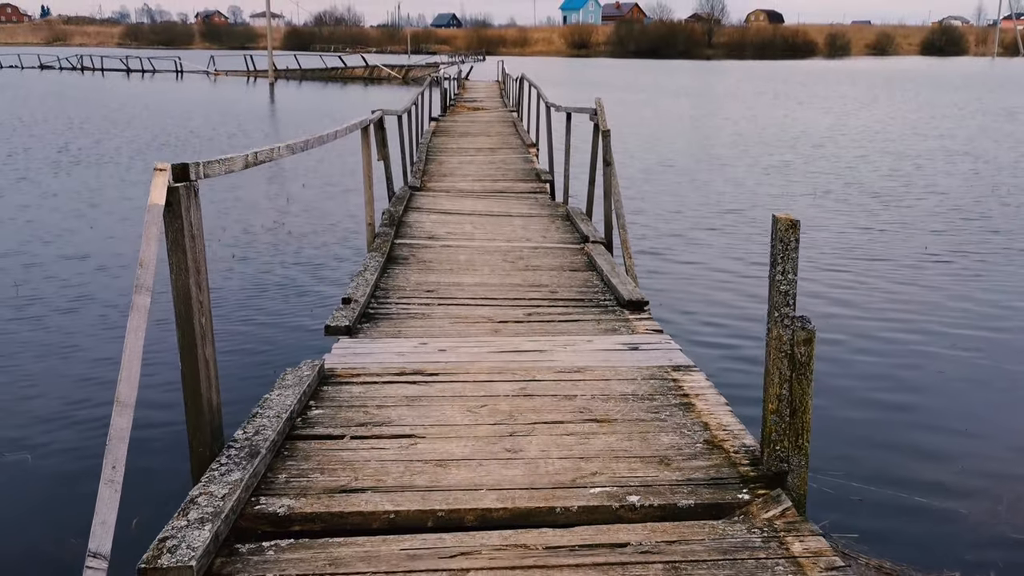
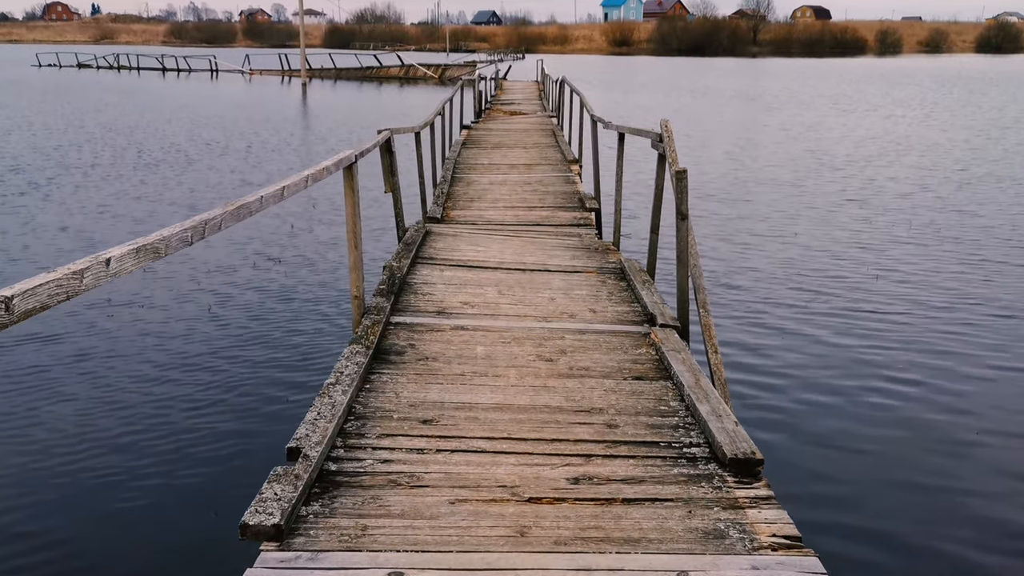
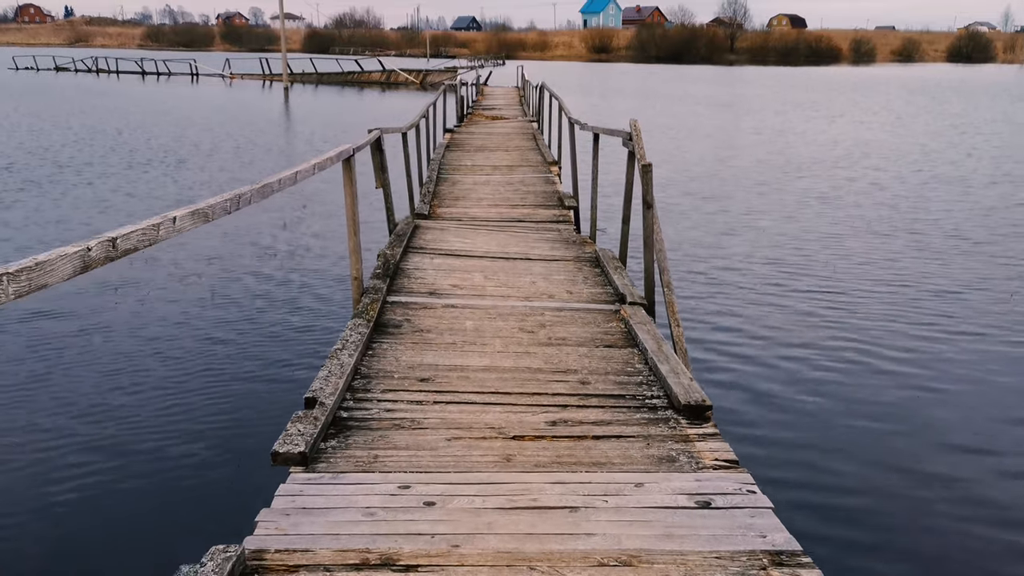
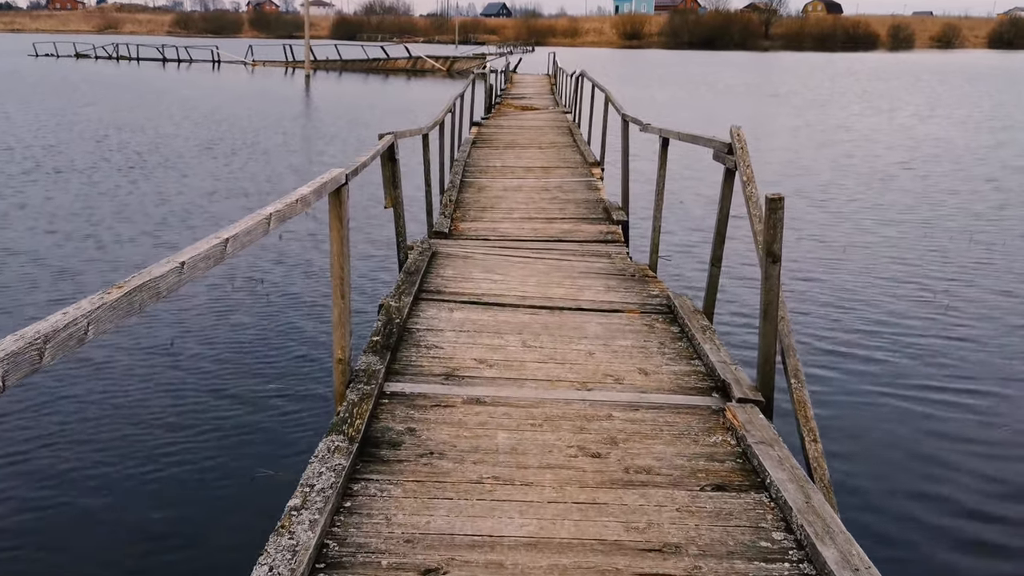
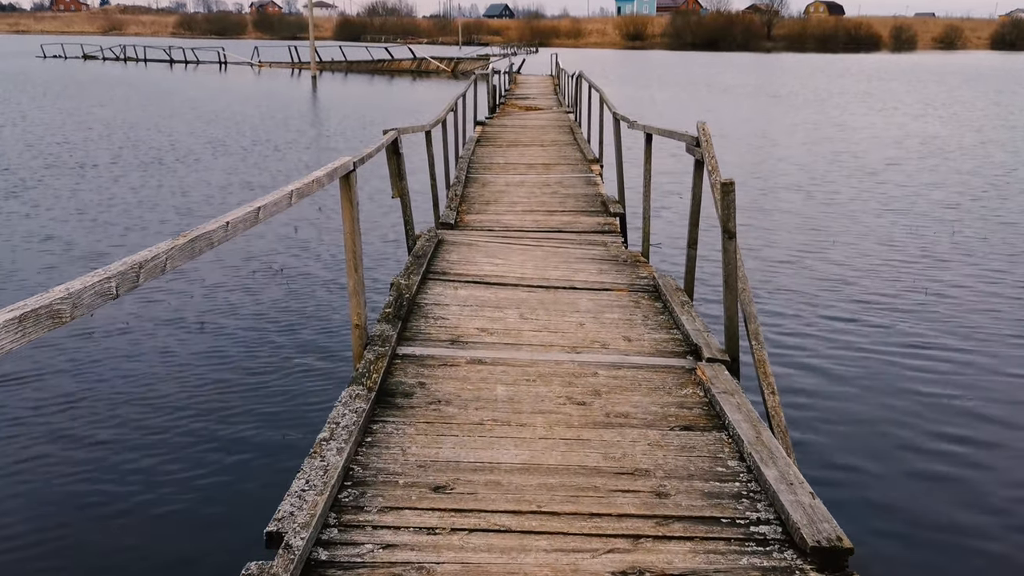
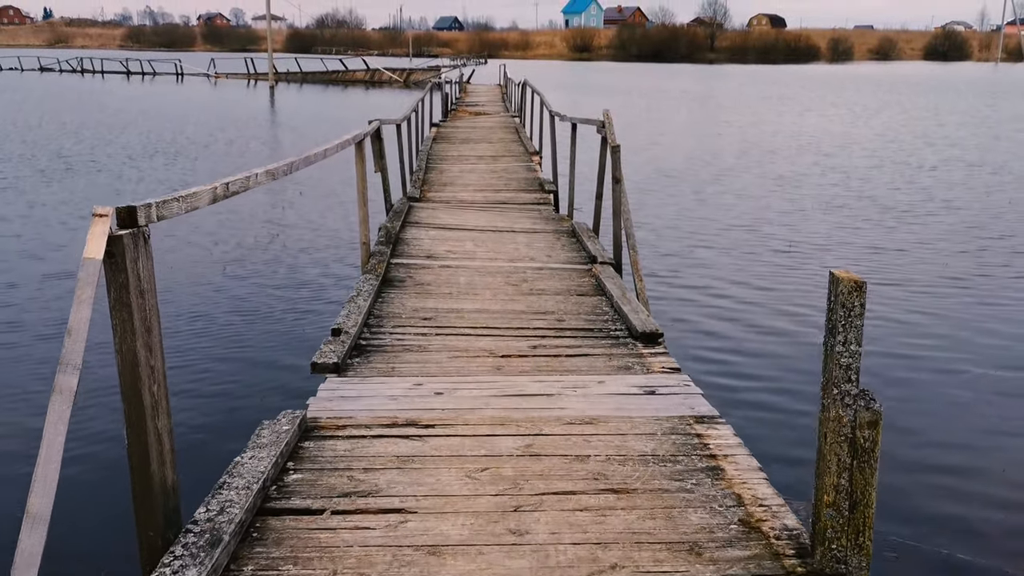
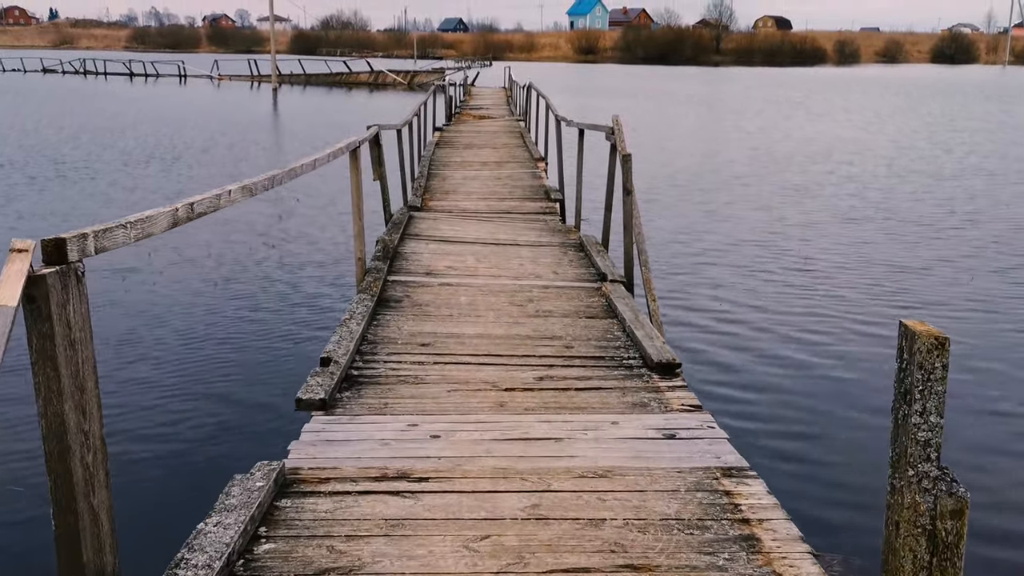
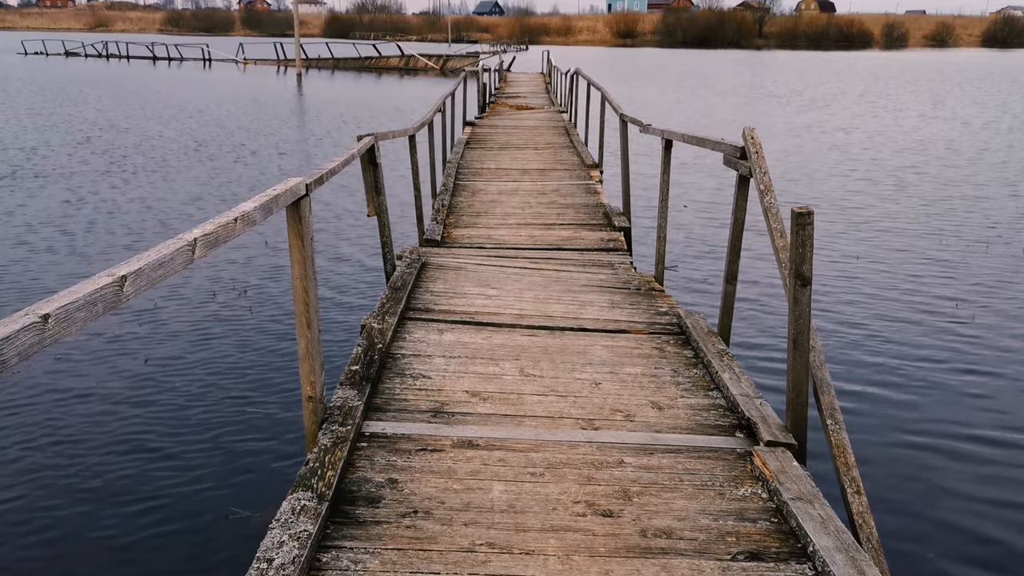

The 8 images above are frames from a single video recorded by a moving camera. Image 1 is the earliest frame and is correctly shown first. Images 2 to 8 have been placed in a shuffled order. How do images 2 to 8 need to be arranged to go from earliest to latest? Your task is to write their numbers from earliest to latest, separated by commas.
6, 7, 3, 2, 5, 4, 8
